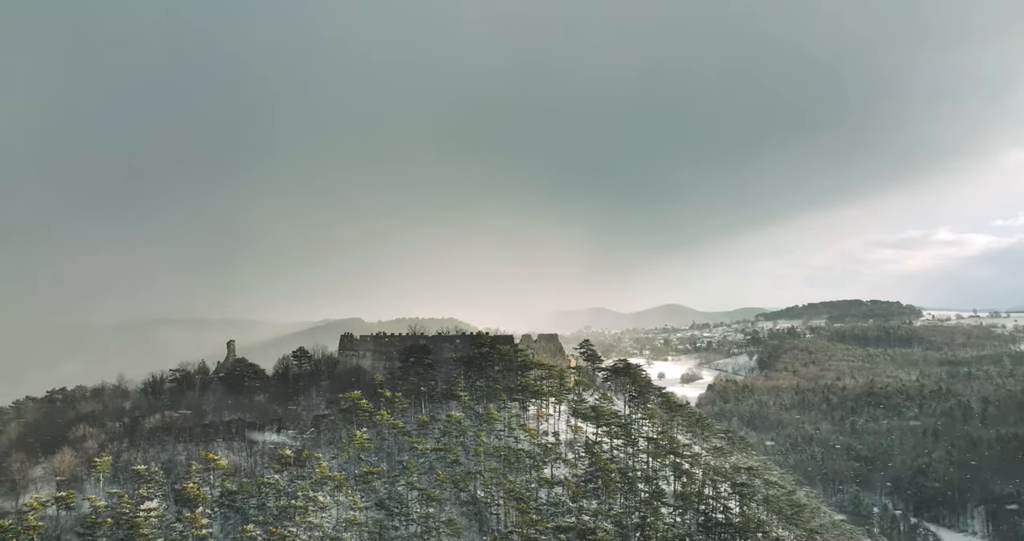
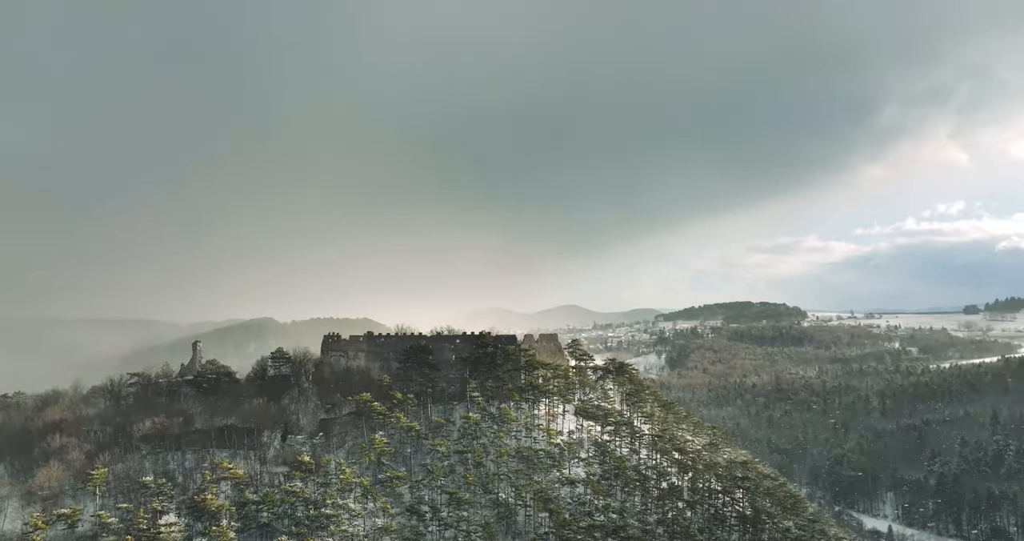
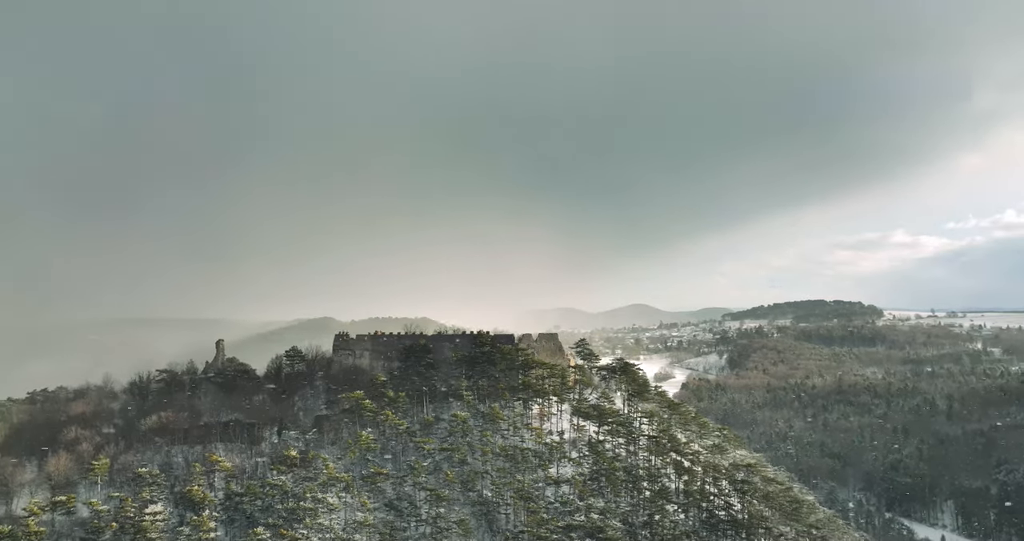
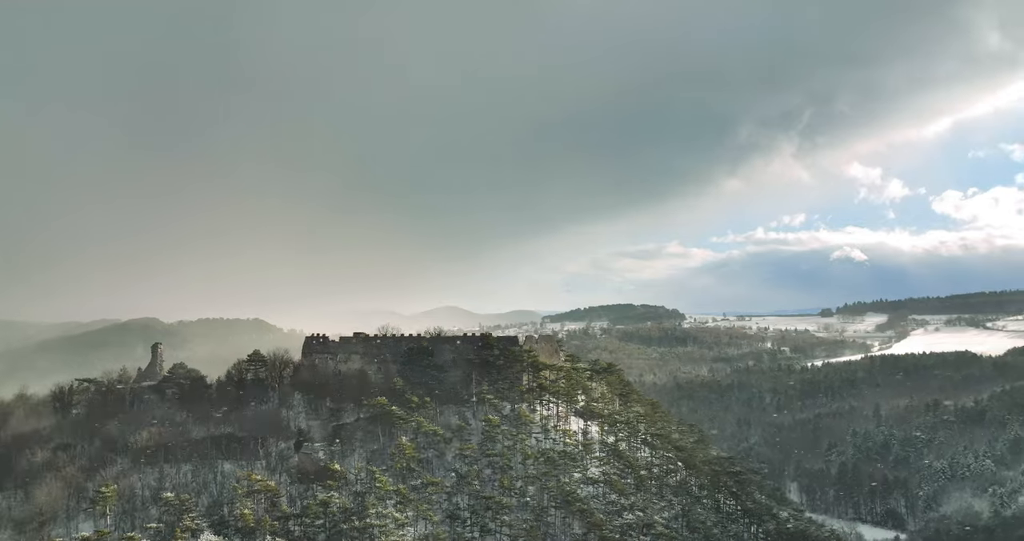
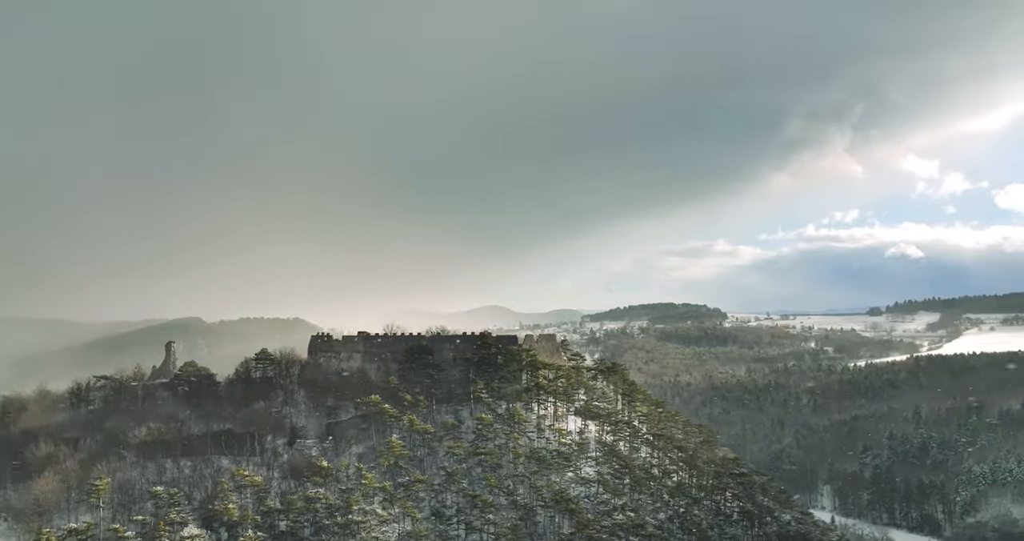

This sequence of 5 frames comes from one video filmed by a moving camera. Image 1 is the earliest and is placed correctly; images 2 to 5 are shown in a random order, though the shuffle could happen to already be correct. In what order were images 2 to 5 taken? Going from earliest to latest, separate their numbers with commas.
3, 2, 5, 4
